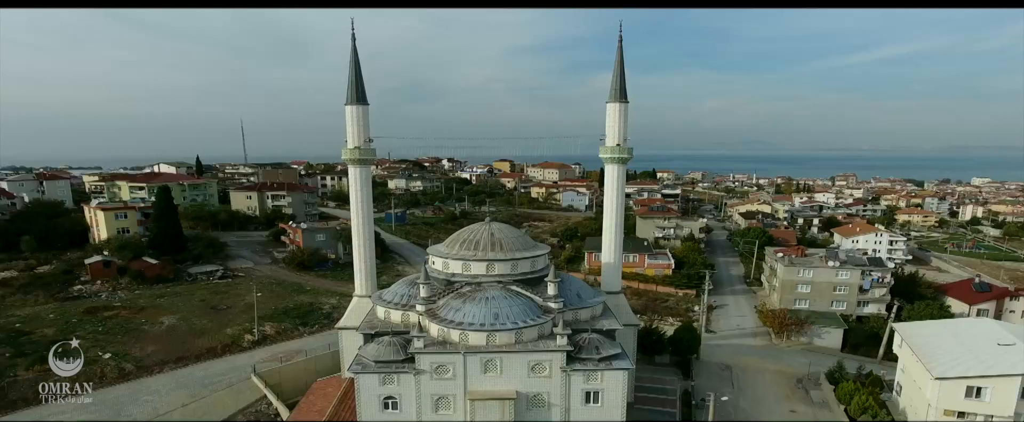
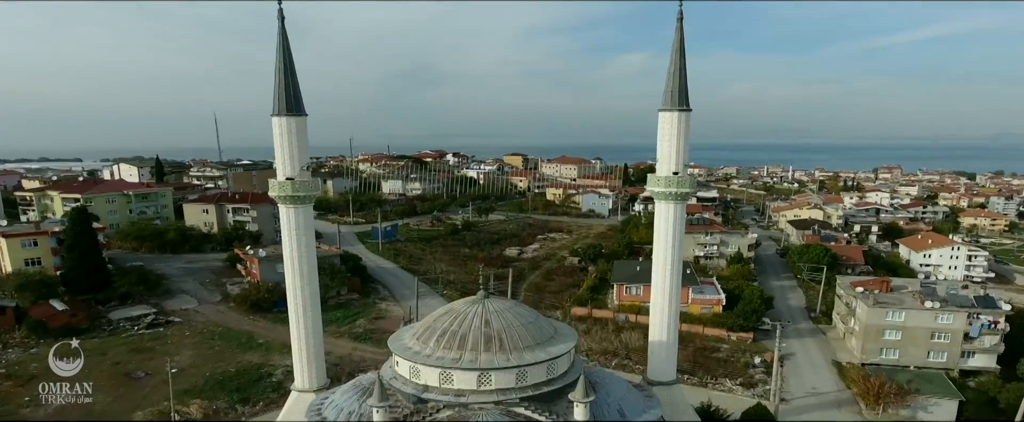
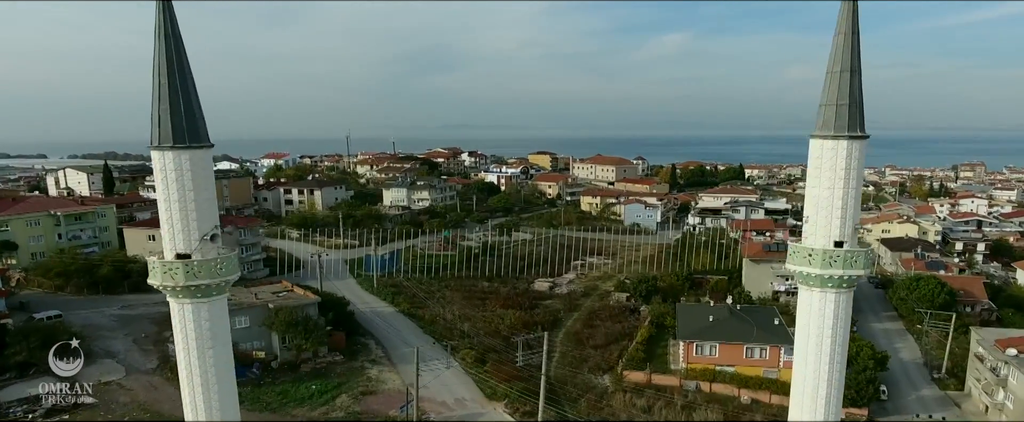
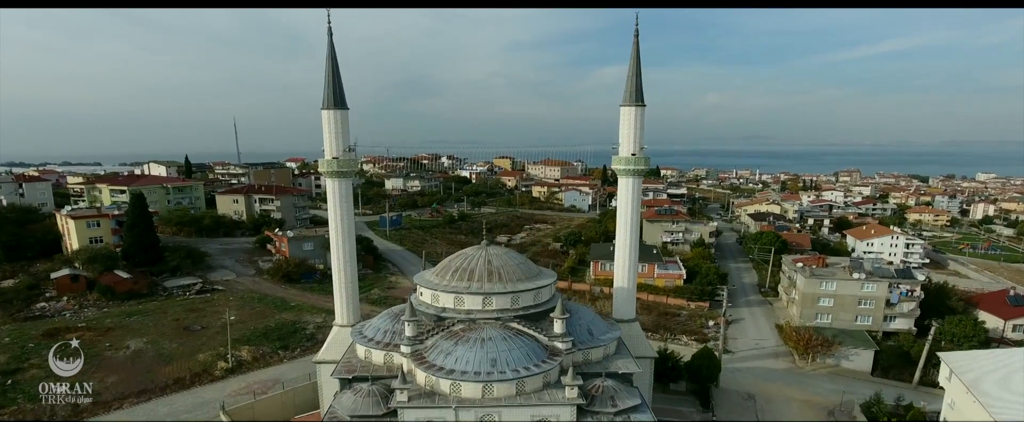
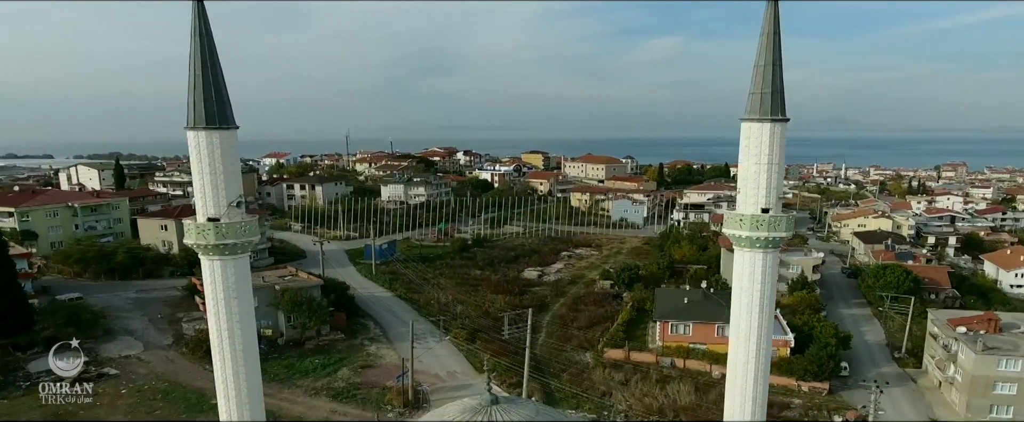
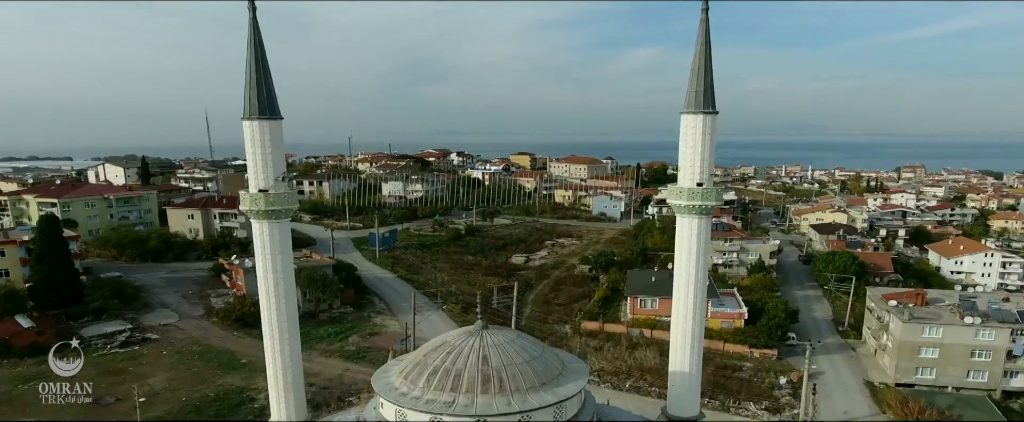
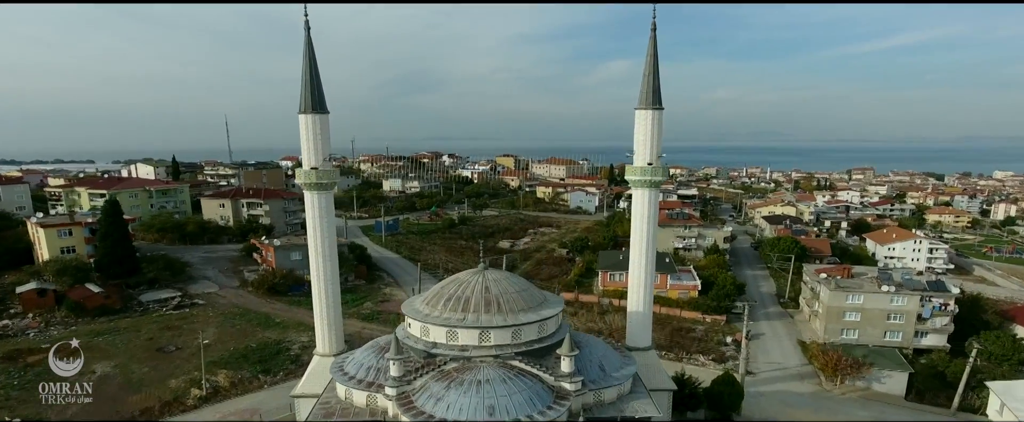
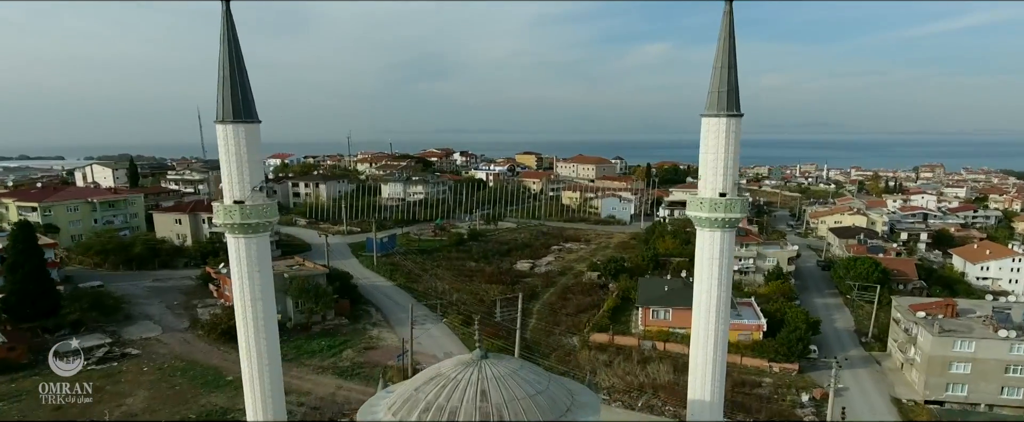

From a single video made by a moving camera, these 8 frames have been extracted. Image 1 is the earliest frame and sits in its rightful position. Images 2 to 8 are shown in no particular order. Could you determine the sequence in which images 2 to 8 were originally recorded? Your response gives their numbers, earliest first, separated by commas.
4, 7, 2, 6, 8, 5, 3
